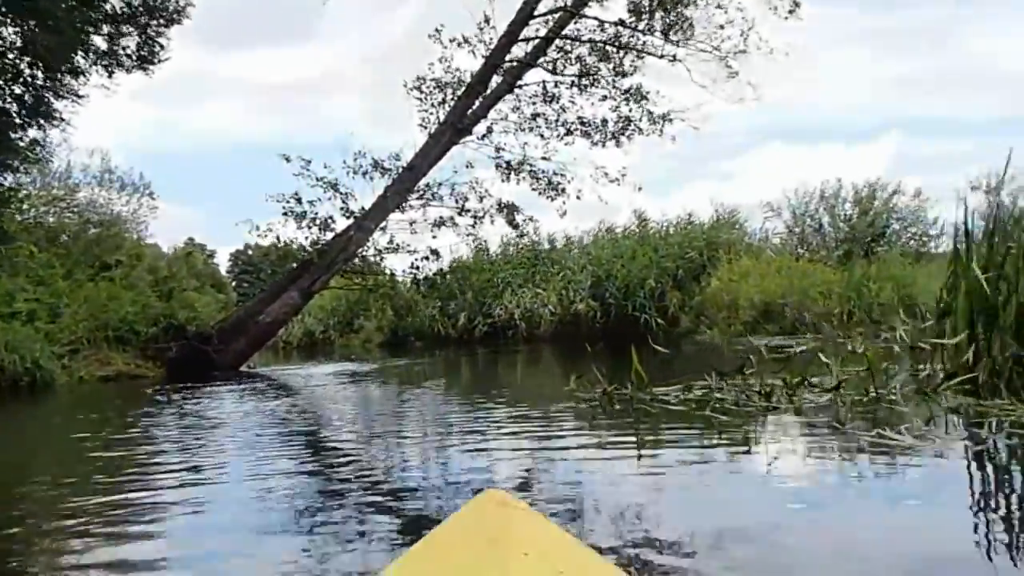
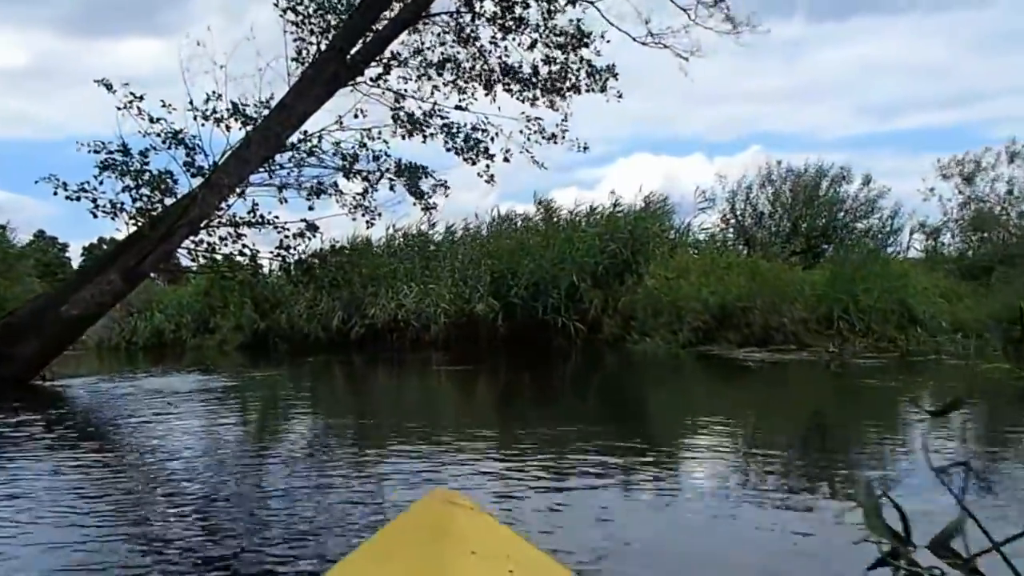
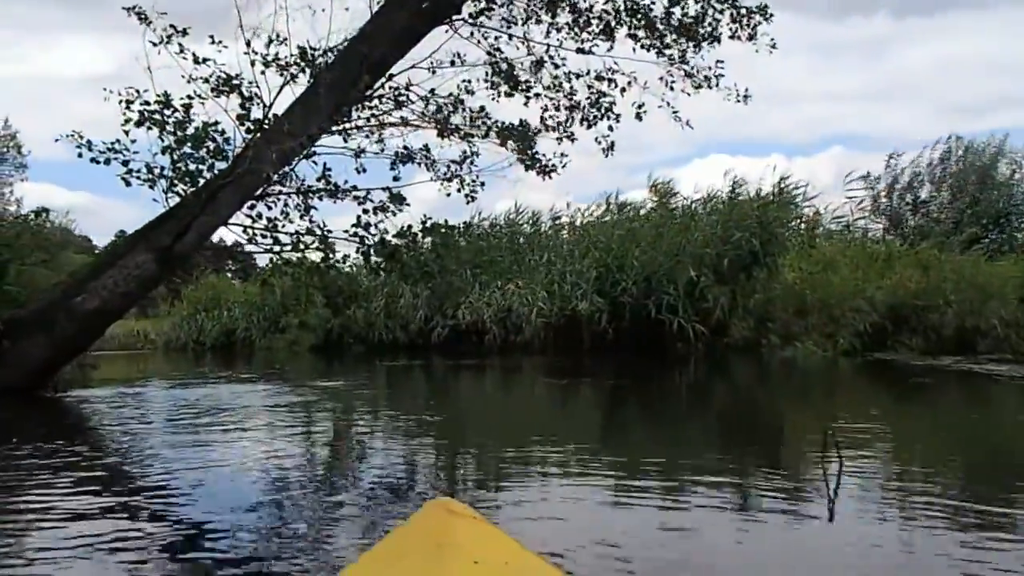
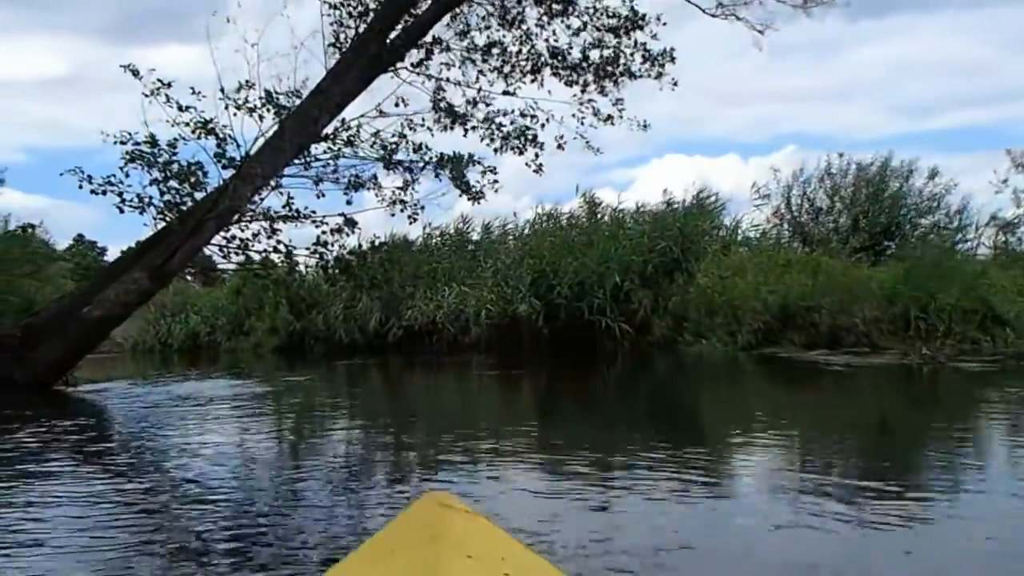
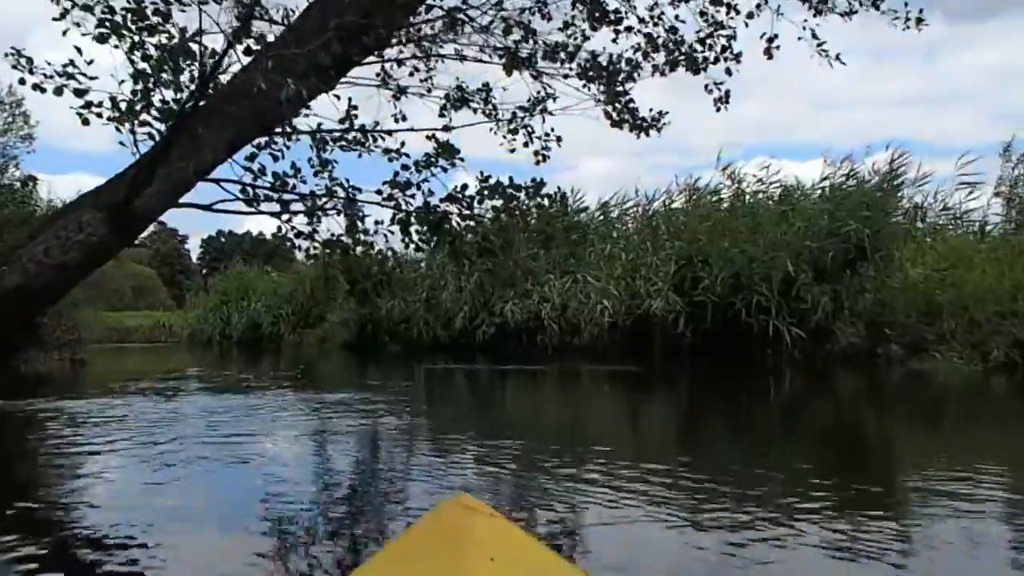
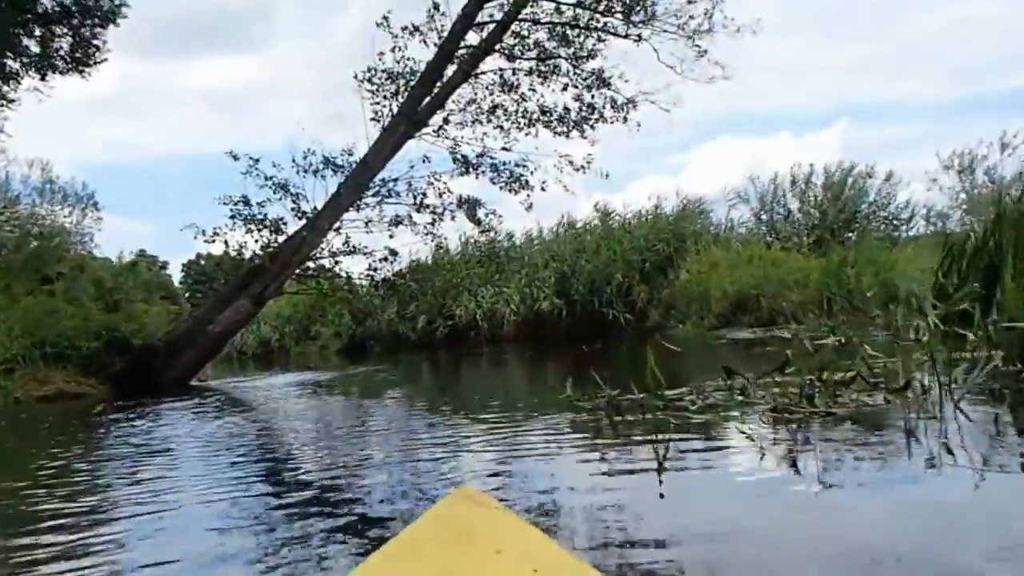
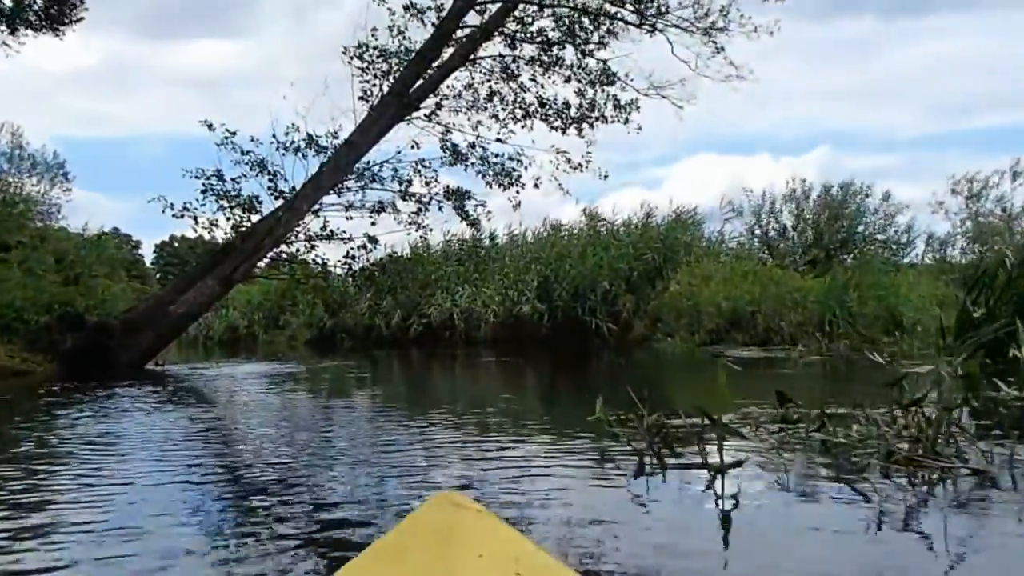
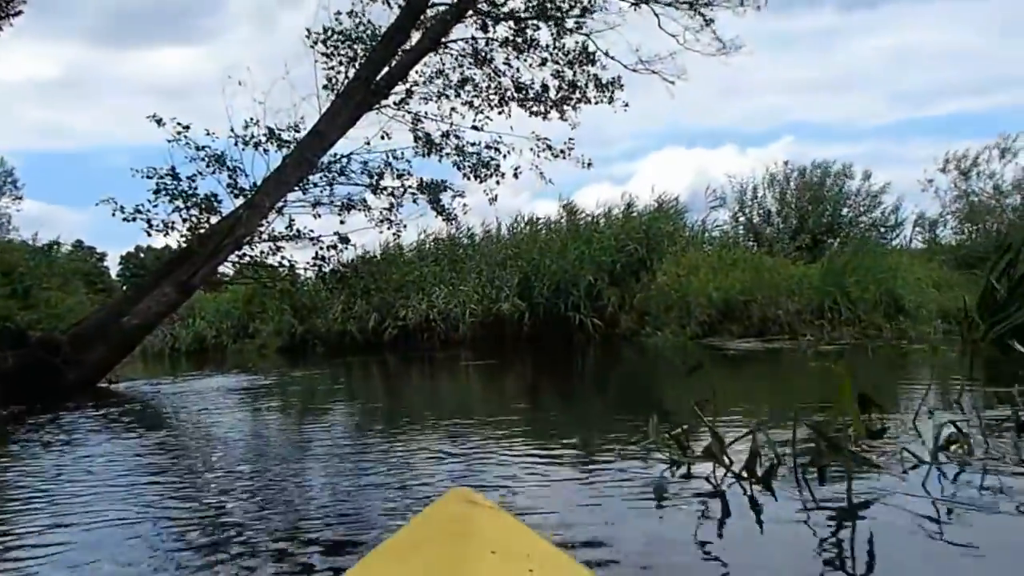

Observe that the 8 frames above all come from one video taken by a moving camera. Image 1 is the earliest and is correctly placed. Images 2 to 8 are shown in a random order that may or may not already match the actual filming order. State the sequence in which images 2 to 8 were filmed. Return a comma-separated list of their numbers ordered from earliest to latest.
6, 7, 8, 2, 4, 3, 5
